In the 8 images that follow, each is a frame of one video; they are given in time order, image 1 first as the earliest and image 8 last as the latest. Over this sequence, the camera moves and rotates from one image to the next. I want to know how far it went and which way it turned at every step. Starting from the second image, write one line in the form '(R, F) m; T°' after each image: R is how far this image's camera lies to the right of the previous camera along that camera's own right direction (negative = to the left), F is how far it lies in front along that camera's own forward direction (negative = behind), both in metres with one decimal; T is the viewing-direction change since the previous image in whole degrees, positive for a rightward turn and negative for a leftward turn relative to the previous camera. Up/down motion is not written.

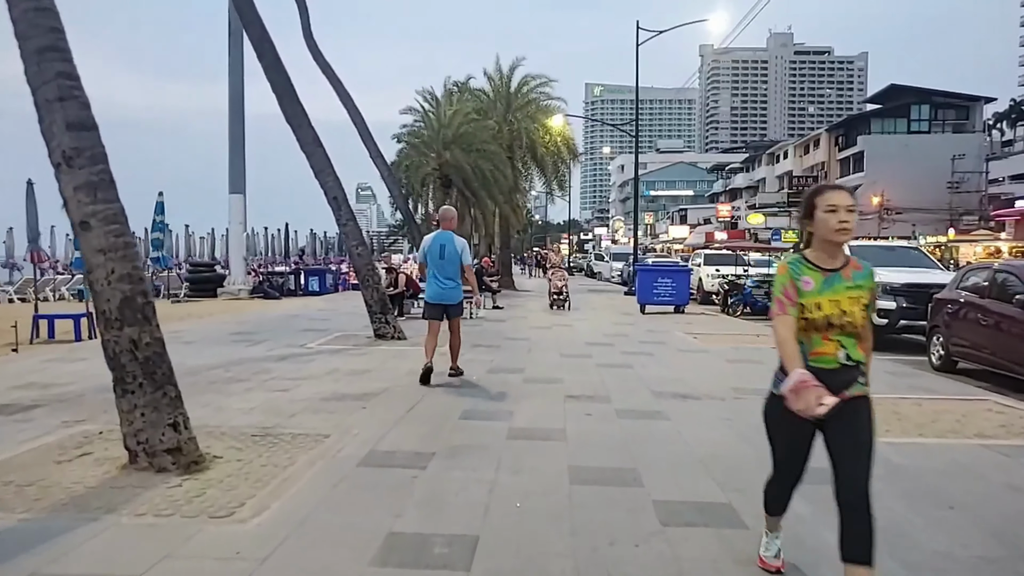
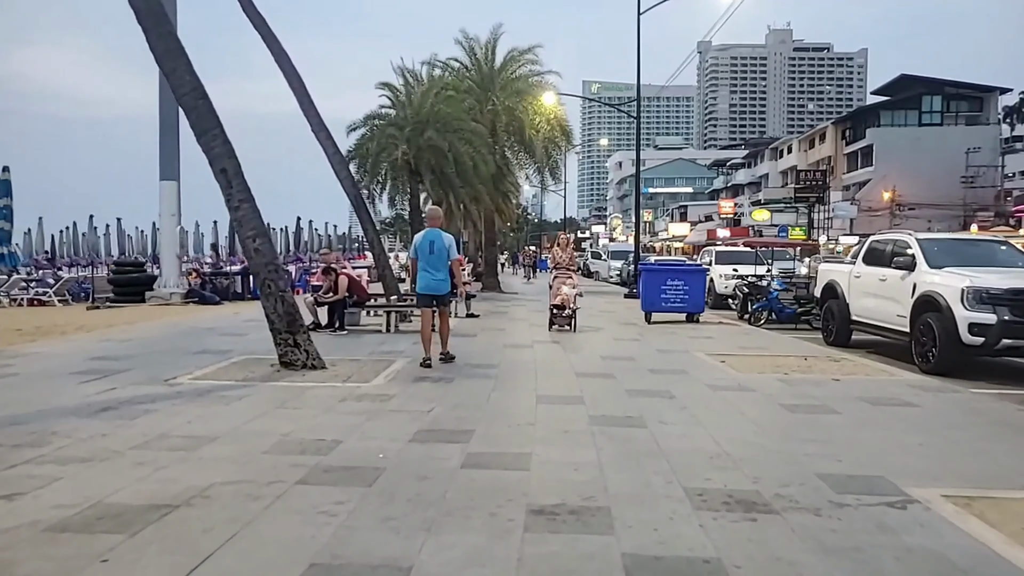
(+0.5, +4.1) m; 0°
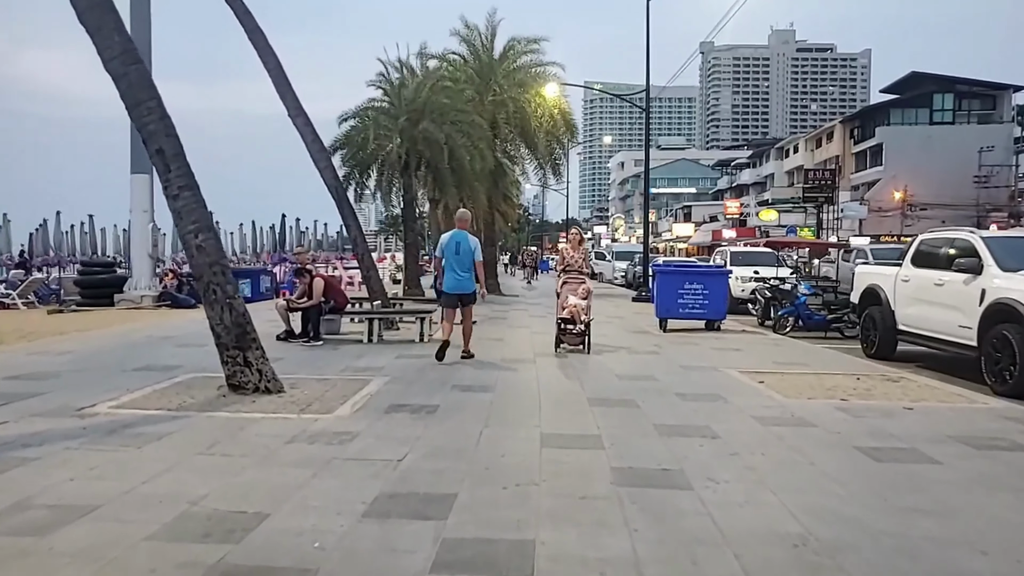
(0.0, +1.9) m; 0°
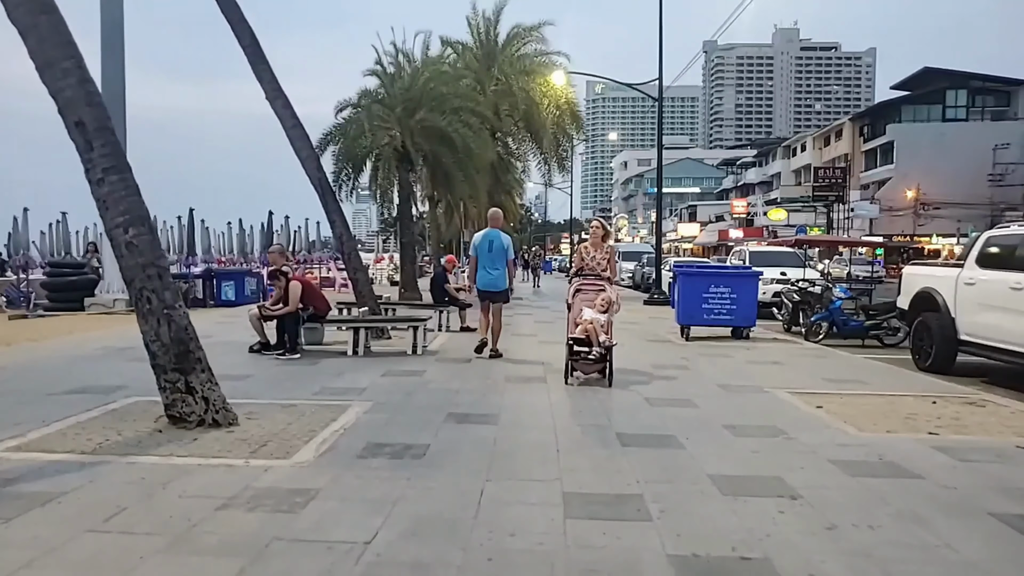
(-0.1, +1.7) m; 0°
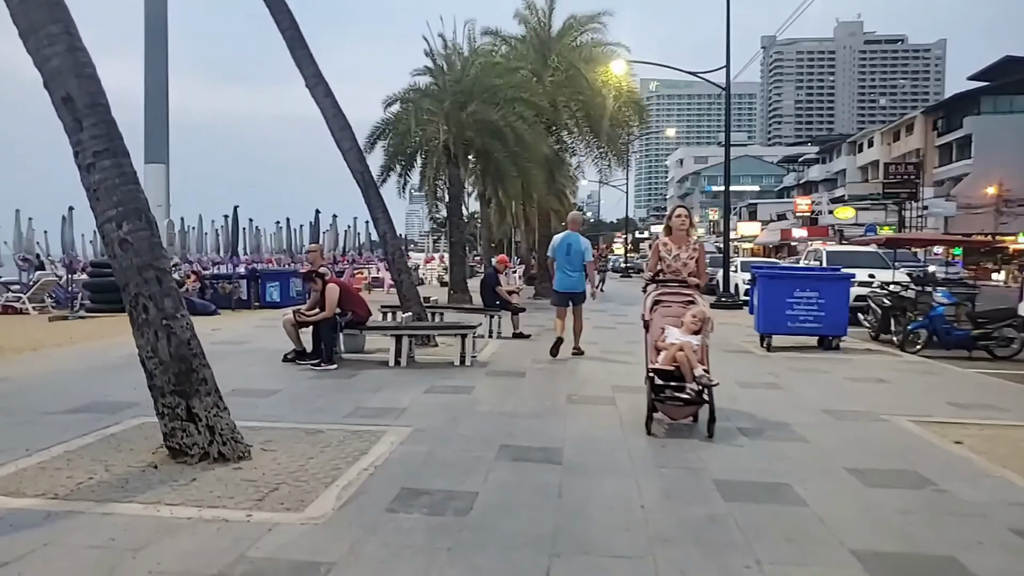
(-0.1, +1.3) m; -4°
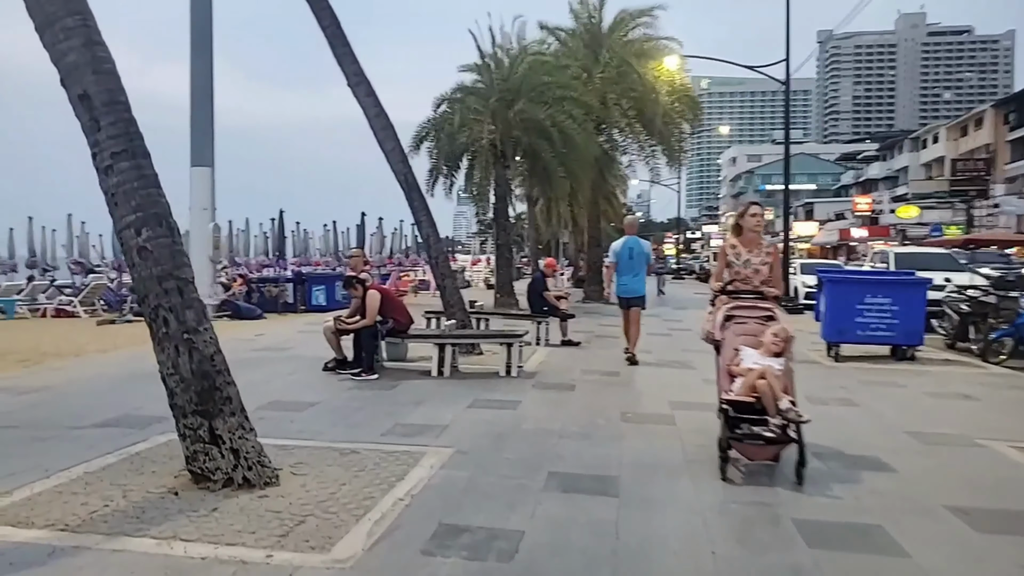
(0.0, +0.6) m; -4°
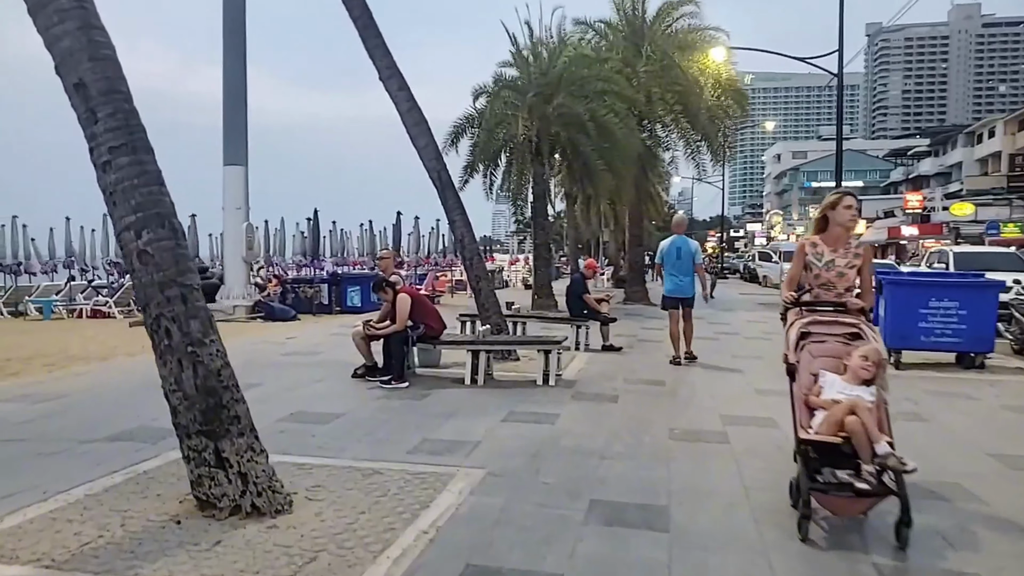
(0.0, +0.6) m; -3°
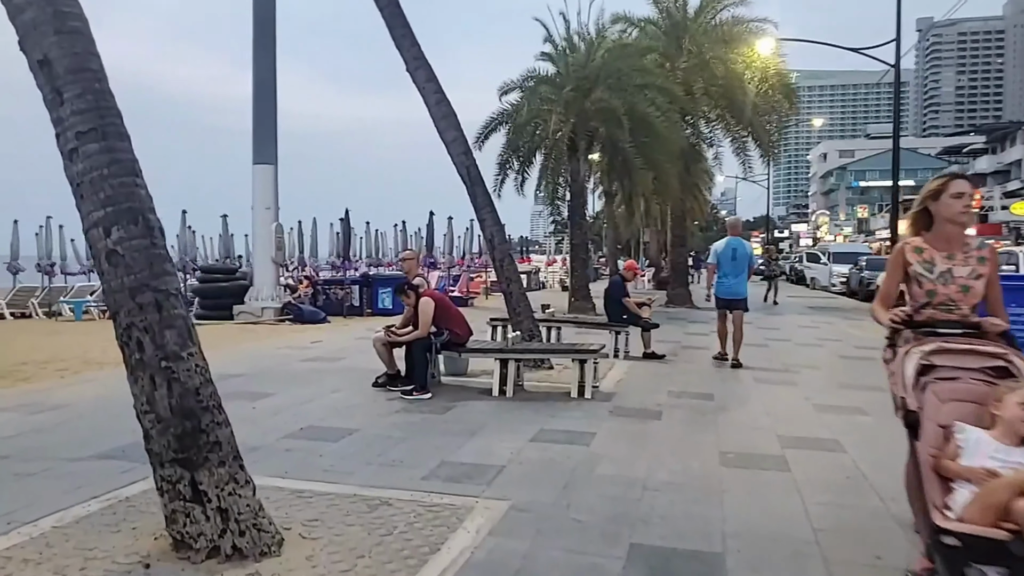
(+0.1, +0.7) m; -3°
